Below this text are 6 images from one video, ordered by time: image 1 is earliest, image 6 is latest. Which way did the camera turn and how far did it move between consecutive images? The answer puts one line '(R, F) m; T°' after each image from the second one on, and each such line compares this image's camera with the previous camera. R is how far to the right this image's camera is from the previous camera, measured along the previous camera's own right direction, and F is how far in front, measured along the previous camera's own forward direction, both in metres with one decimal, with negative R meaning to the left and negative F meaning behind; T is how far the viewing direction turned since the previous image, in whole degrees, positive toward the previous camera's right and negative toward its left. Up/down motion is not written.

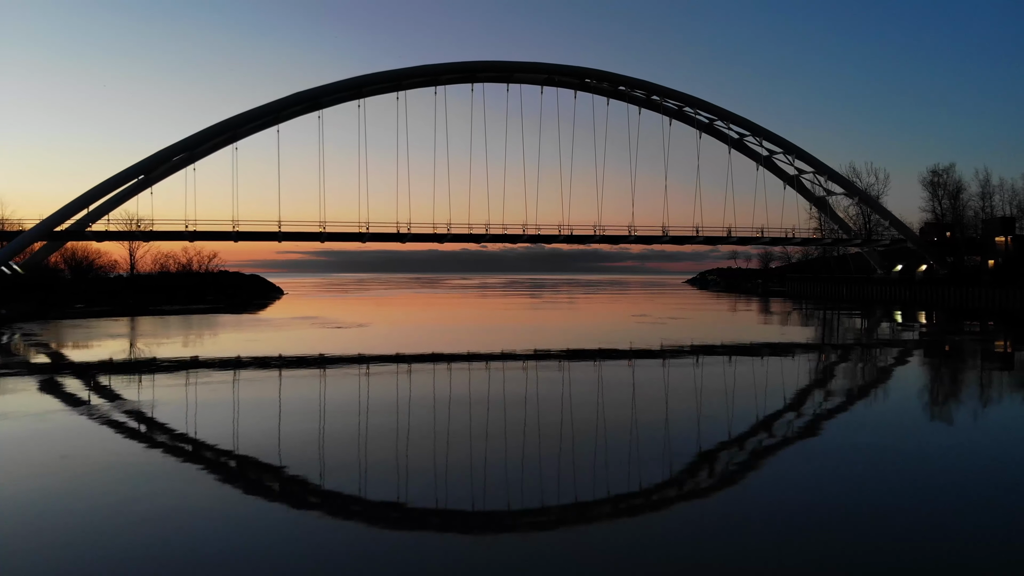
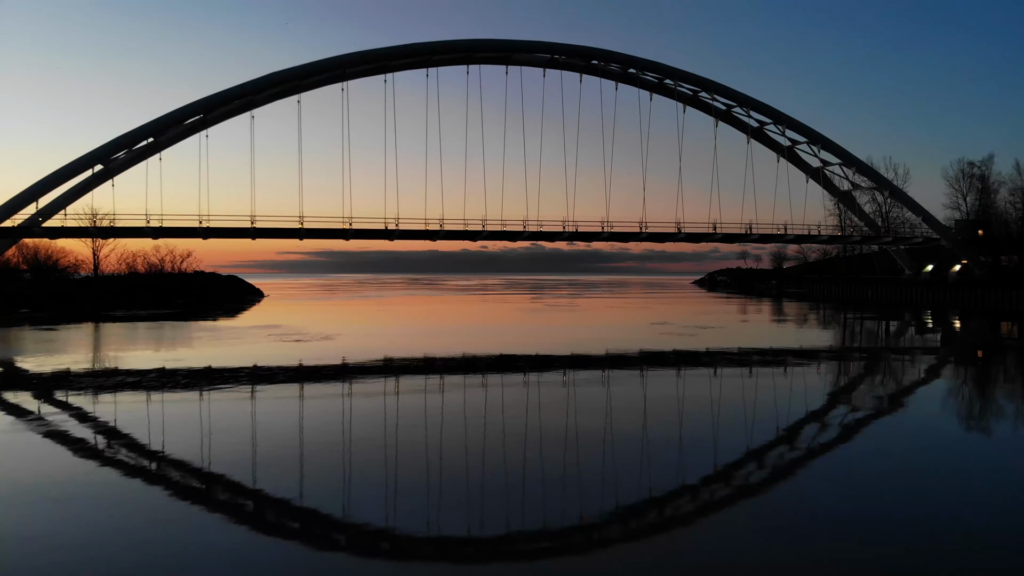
(0.0, +1.3) m; 0°
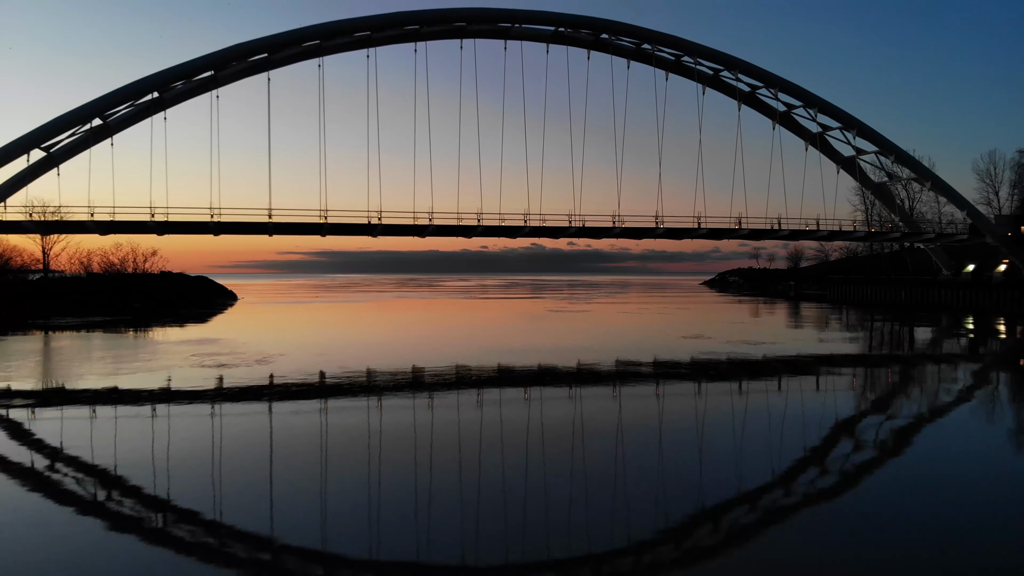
(0.0, +1.4) m; 0°
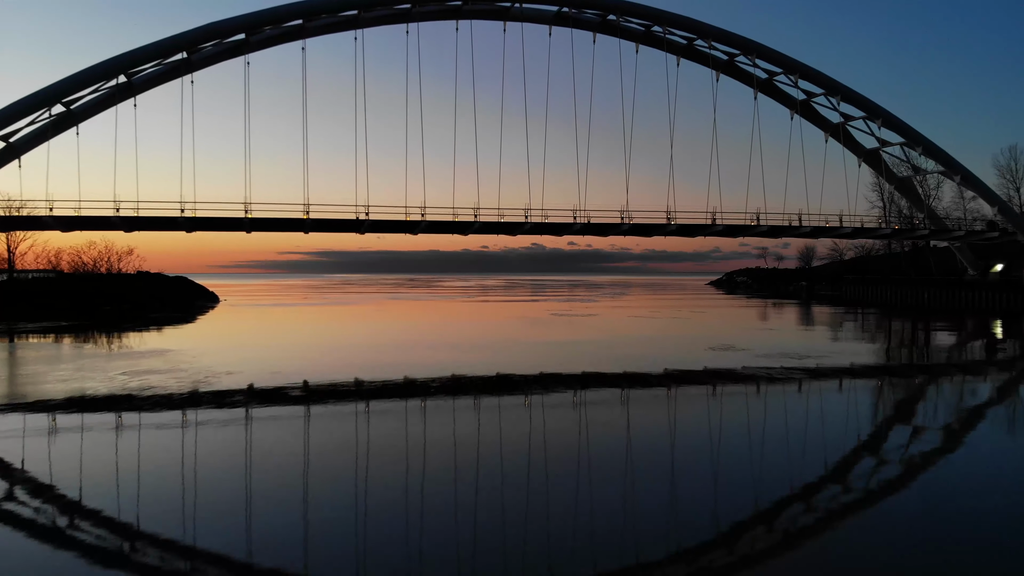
(0.0, +0.8) m; 0°
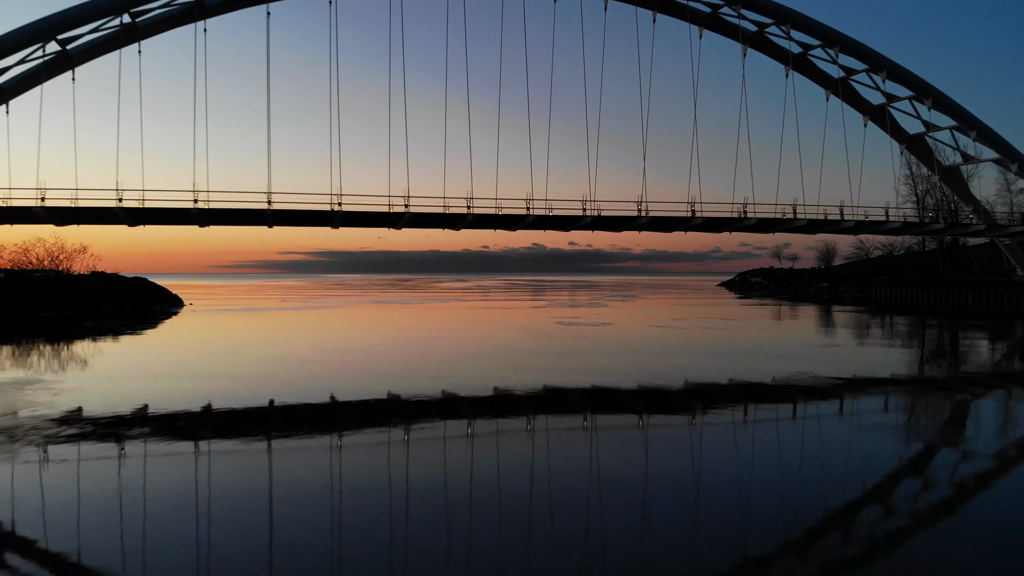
(0.0, +1.4) m; 0°
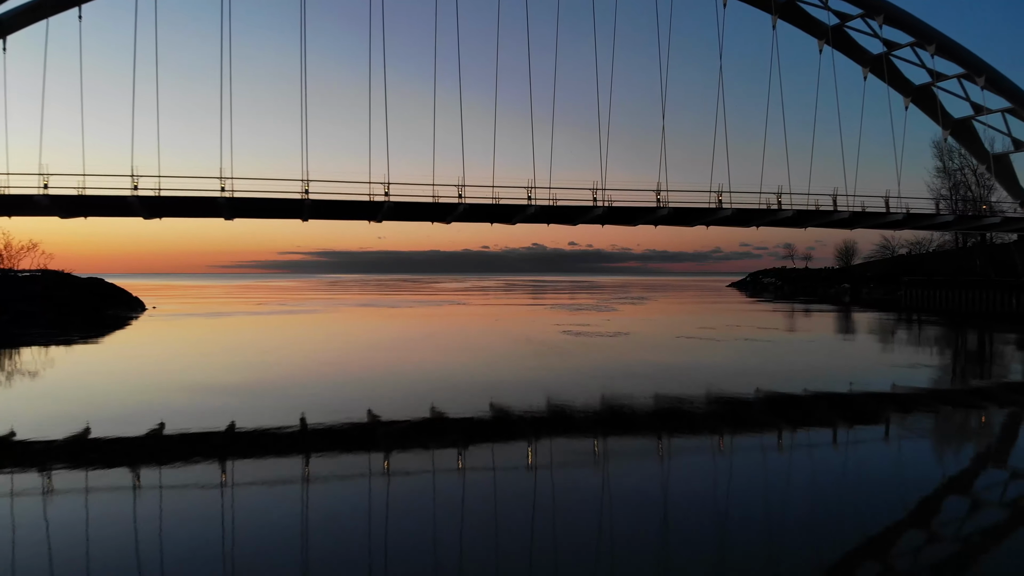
(0.0, +1.1) m; 0°
